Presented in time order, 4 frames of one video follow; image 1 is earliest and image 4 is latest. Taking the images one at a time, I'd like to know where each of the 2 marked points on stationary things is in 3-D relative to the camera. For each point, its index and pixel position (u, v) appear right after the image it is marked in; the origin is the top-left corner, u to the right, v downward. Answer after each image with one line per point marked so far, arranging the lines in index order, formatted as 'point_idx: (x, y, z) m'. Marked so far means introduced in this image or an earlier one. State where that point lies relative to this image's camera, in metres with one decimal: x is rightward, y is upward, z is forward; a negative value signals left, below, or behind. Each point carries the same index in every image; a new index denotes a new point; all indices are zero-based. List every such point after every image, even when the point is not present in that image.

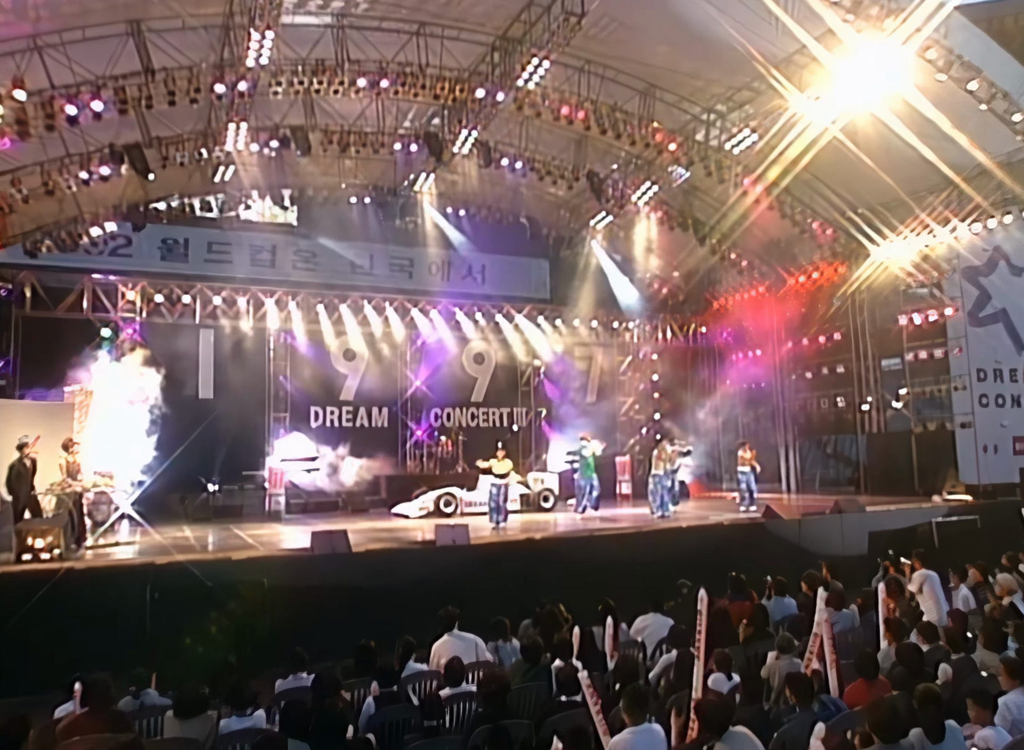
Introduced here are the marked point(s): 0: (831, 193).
0: (+6.5, +3.6, +15.3) m
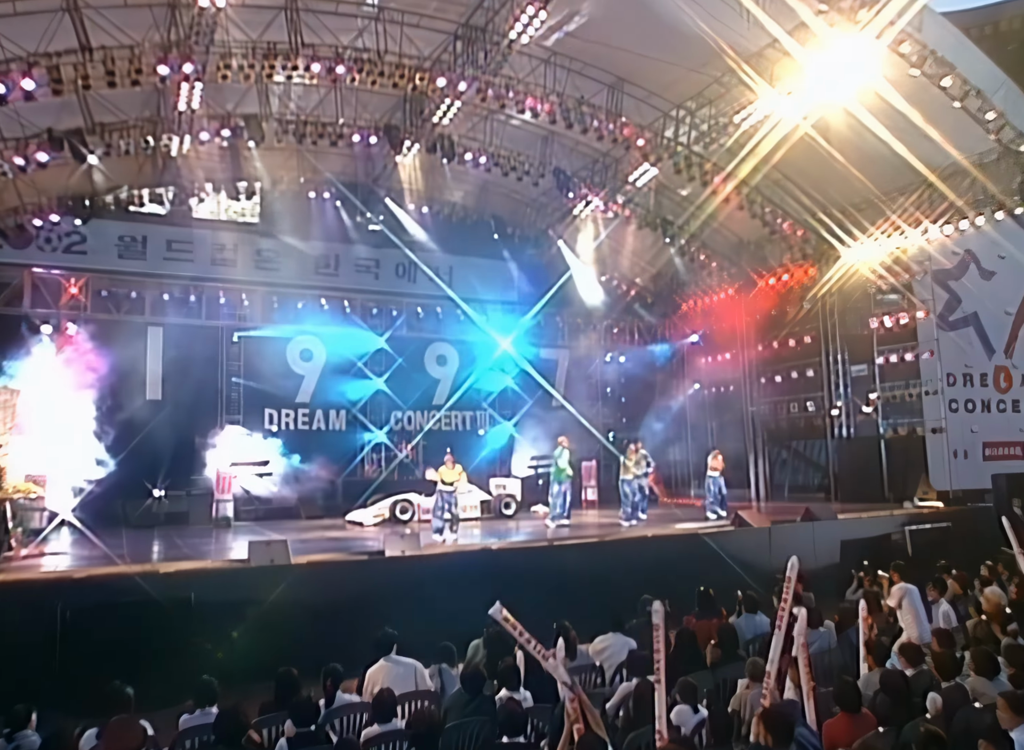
0: (+5.8, +3.6, +15.0) m
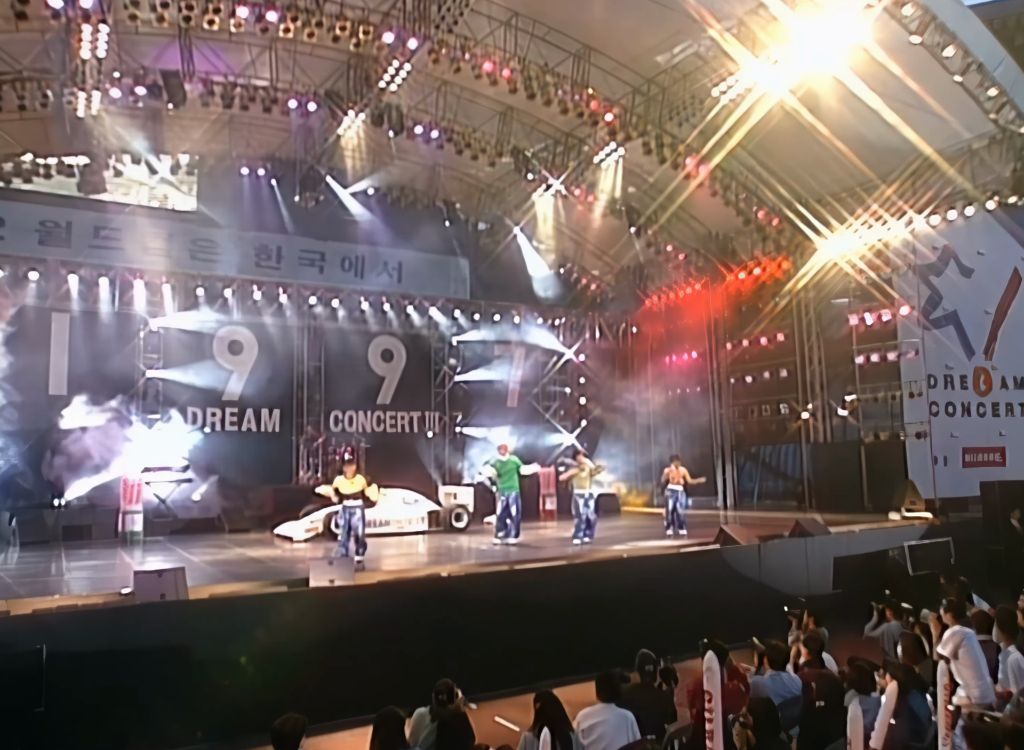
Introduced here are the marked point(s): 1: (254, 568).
0: (+5.0, +3.6, +14.0) m
1: (-2.6, -1.9, +7.5) m
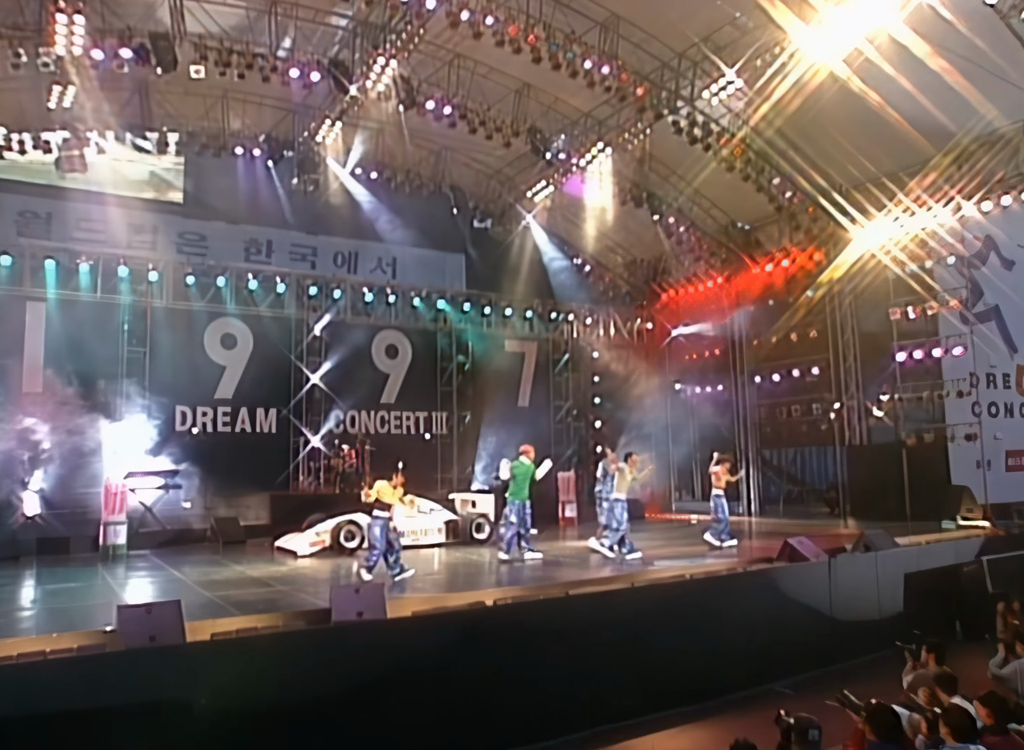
0: (+5.3, +3.6, +13.2) m
1: (-2.2, -1.9, +6.5) m
